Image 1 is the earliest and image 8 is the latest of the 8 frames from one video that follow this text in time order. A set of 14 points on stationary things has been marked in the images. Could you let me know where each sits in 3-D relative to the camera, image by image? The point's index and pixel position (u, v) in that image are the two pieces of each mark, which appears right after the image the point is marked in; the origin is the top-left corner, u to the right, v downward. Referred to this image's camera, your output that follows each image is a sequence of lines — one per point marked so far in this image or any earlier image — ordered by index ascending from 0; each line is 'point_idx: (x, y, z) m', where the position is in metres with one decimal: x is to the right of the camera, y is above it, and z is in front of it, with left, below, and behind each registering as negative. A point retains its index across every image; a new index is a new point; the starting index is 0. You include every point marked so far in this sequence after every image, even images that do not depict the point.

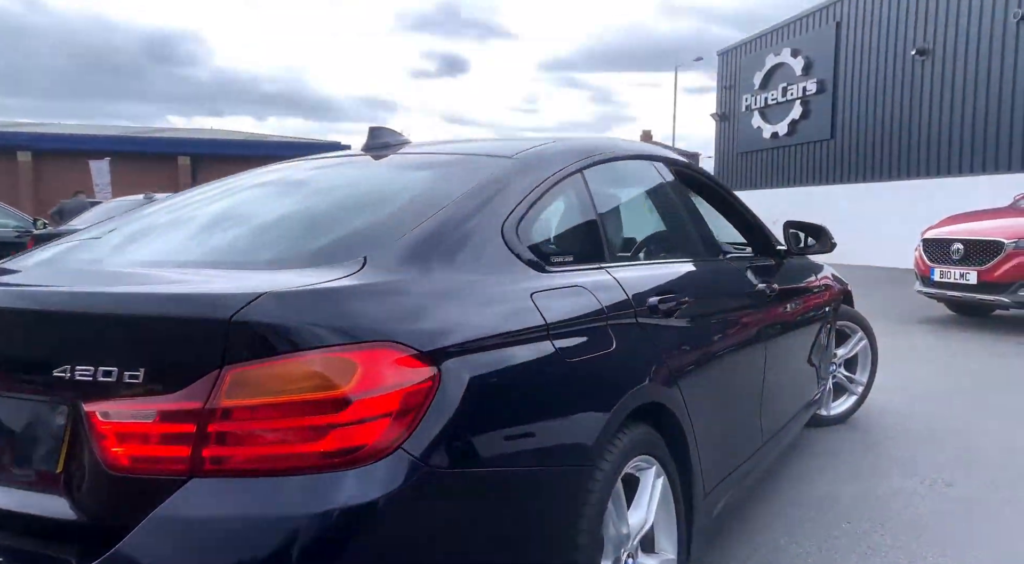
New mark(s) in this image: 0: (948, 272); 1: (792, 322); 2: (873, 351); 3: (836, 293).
0: (+6.0, +0.1, +10.4) m
1: (+1.8, -0.2, +4.8) m
2: (+2.8, -0.6, +6.0) m
3: (+2.4, -0.1, +5.6) m
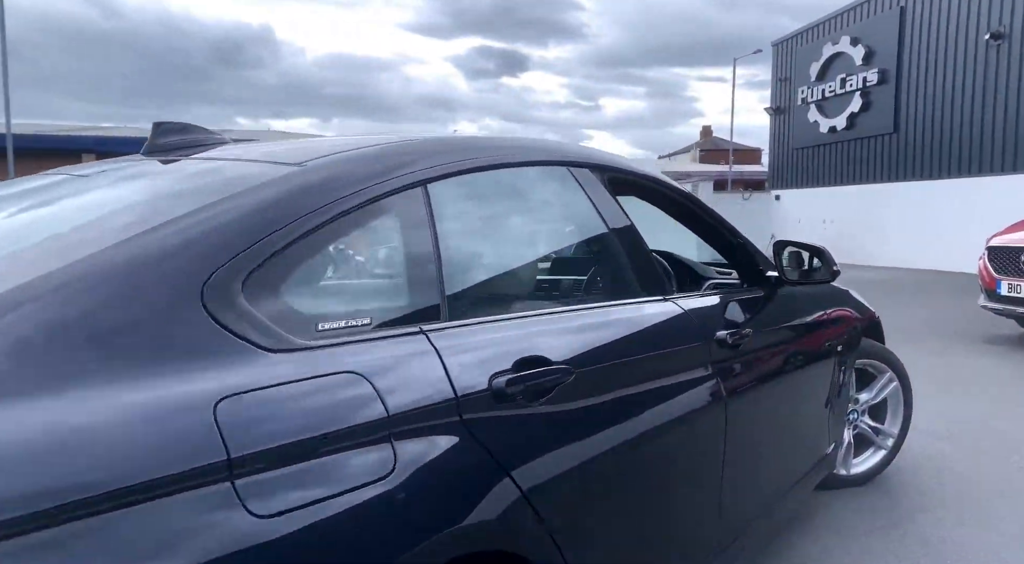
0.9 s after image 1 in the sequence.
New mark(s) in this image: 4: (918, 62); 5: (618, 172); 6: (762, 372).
0: (+6.0, 0.0, +9.0) m
1: (+1.4, -0.4, +3.7) m
2: (+2.5, -0.7, +4.9) m
3: (+2.0, -0.3, +4.5) m
4: (+10.4, +5.6, +19.4) m
5: (+0.4, +0.5, +3.1) m
6: (+1.1, -0.4, +3.4) m
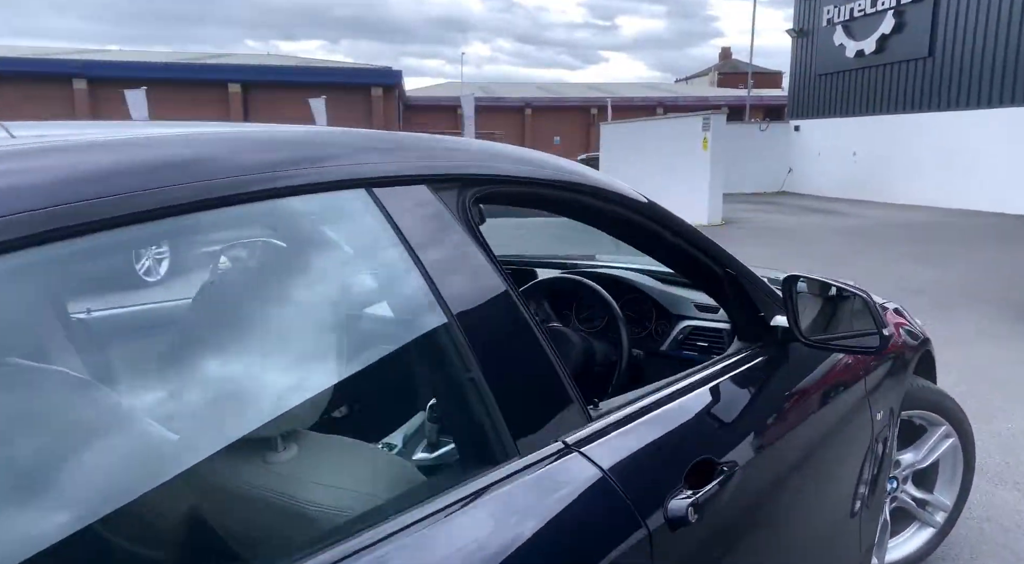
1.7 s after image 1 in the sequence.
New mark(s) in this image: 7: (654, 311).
0: (+5.6, +0.3, +7.5) m
1: (+1.0, -0.6, +2.4) m
2: (+2.1, -0.8, +3.5) m
3: (+1.6, -0.4, +3.1) m
4: (+10.2, +6.9, +17.2) m
5: (-0.1, +0.2, +1.6) m
6: (+0.7, -0.6, +2.0) m
7: (+0.5, -0.1, +2.7) m
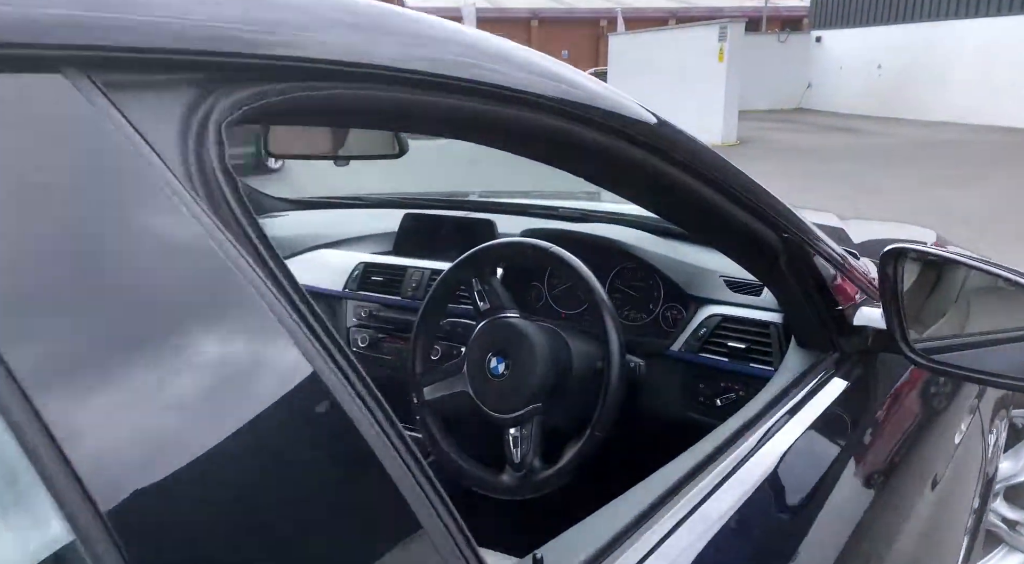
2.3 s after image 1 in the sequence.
0: (+5.5, +0.9, +6.4) m
1: (+0.8, -0.5, +1.5) m
2: (+1.9, -0.6, +2.6) m
3: (+1.4, -0.2, +2.1) m
4: (+10.2, +8.5, +15.4) m
5: (-0.2, +0.2, +0.7) m
6: (+0.5, -0.6, +1.1) m
7: (+0.4, 0.0, +1.8) m
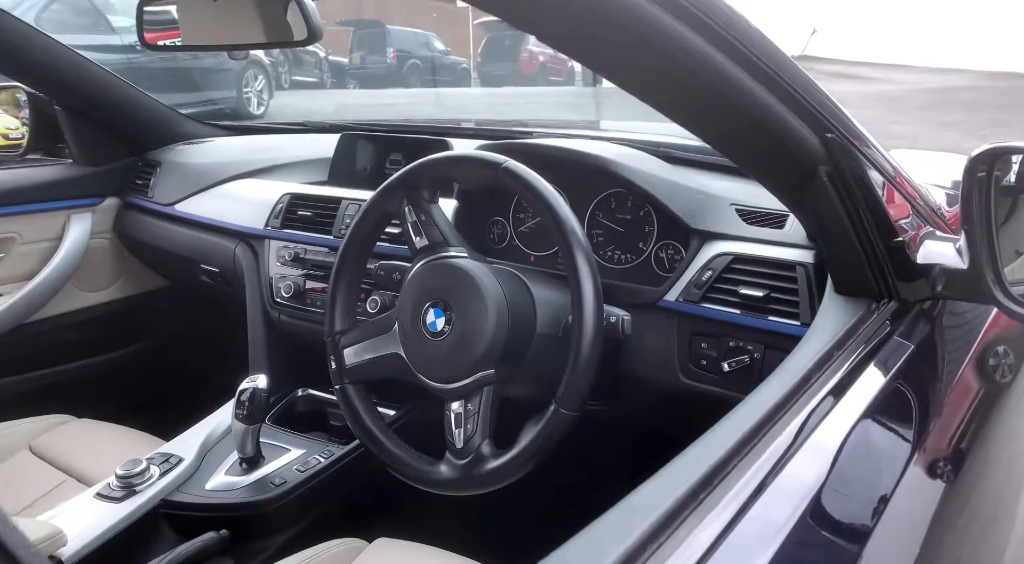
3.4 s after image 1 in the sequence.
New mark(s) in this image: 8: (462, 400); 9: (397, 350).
0: (+5.4, +1.3, +6.0) m
1: (+0.7, -0.4, +1.1) m
2: (+1.8, -0.4, +2.2) m
3: (+1.3, -0.1, +1.8) m
4: (+10.1, +9.5, +14.5) m
5: (-0.3, +0.3, +0.3) m
6: (+0.4, -0.5, +0.8) m
7: (+0.3, +0.1, +1.4) m
8: (-0.1, -0.2, +1.2) m
9: (-0.2, -0.1, +1.3) m
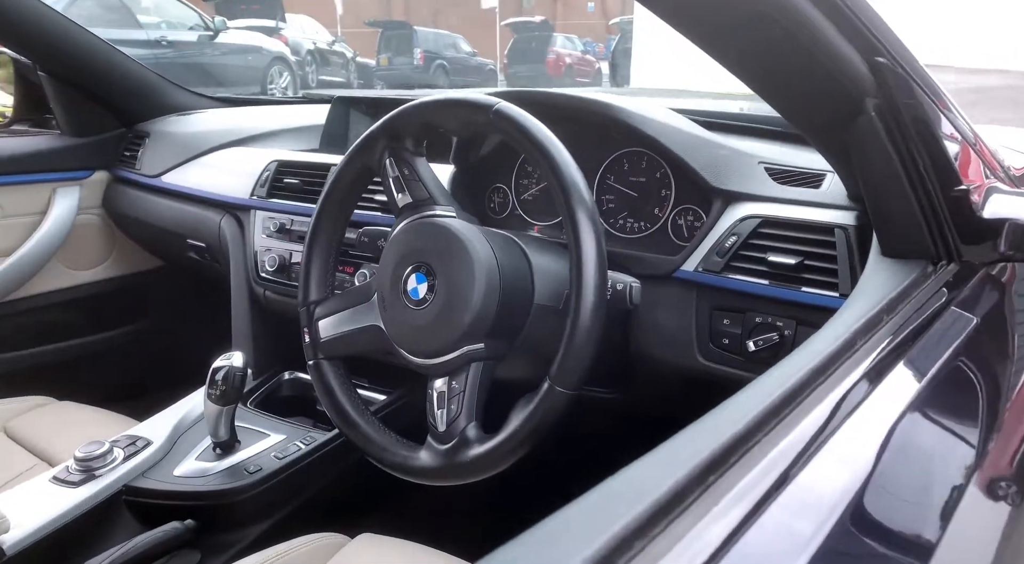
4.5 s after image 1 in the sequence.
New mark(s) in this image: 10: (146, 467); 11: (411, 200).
0: (+5.6, +1.2, +5.7) m
1: (+0.7, -0.3, +0.9) m
2: (+1.9, -0.4, +2.0) m
3: (+1.3, 0.0, +1.6) m
4: (+10.6, +9.3, +14.0) m
5: (-0.3, +0.3, +0.1) m
6: (+0.4, -0.4, +0.6) m
7: (+0.3, +0.2, +1.2) m
8: (-0.1, -0.1, +1.1) m
9: (-0.2, -0.1, +1.1) m
10: (-0.7, -0.3, +1.4) m
11: (-0.2, +0.1, +1.1) m
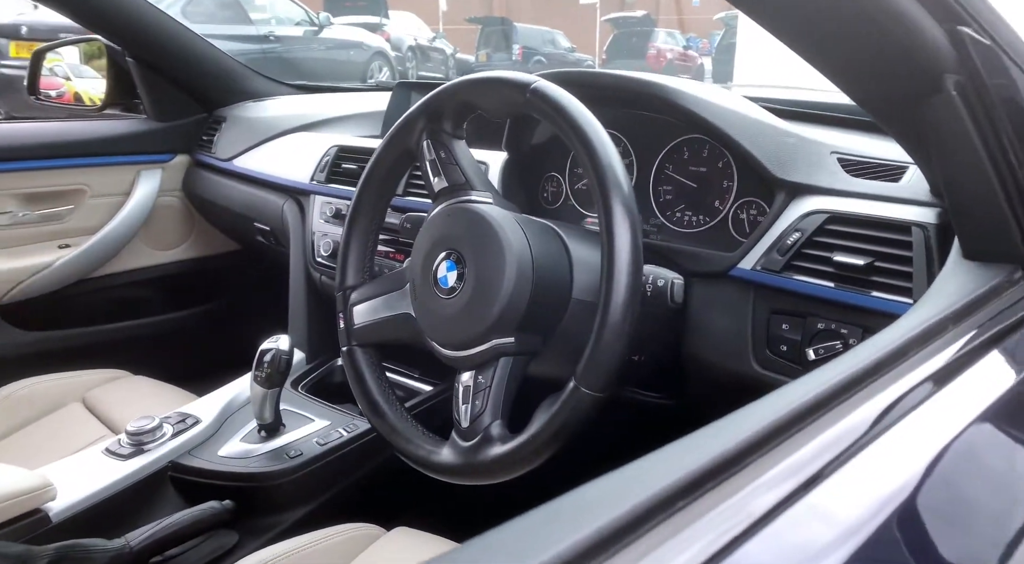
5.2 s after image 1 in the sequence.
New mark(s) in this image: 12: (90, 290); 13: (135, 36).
0: (+6.2, +1.0, +4.9) m
1: (+0.7, -0.4, +0.8) m
2: (+2.0, -0.5, +1.7) m
3: (+1.4, -0.1, +1.3) m
4: (+12.5, +8.9, +12.5) m
5: (-0.4, +0.3, +0.1) m
6: (+0.3, -0.4, +0.5) m
7: (+0.3, +0.2, +1.1) m
8: (-0.1, -0.1, +1.0) m
9: (-0.2, 0.0, +1.1) m
10: (-0.6, -0.3, +1.4) m
11: (-0.1, +0.1, +1.1) m
12: (-1.1, 0.0, +2.1) m
13: (-1.0, +0.7, +2.0) m
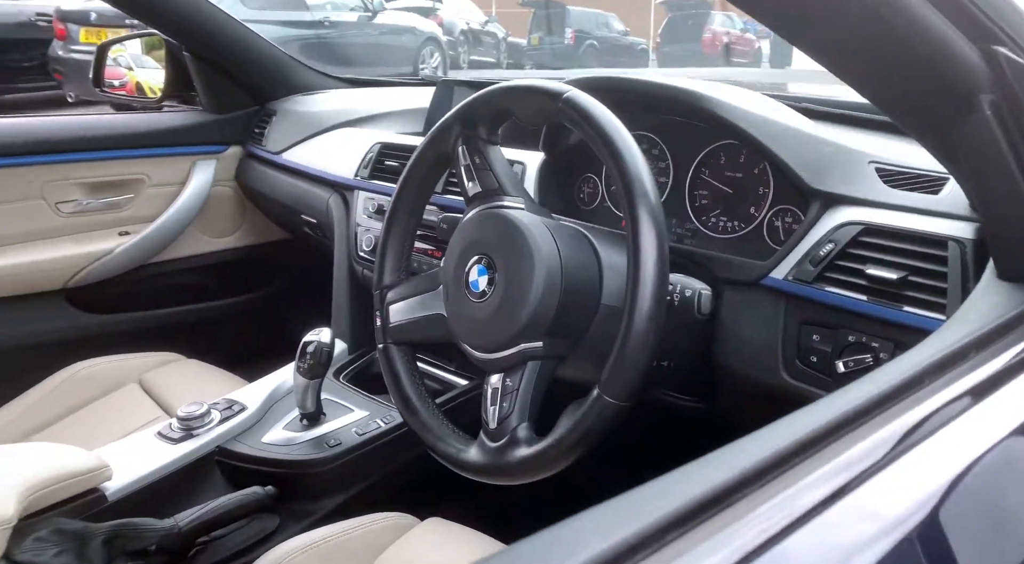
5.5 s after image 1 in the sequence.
0: (+6.5, +1.0, +4.5) m
1: (+0.7, -0.4, +0.7) m
2: (+2.1, -0.5, +1.6) m
3: (+1.5, -0.1, +1.2) m
4: (+13.5, +8.9, +11.5) m
5: (-0.4, +0.3, +0.1) m
6: (+0.3, -0.5, +0.5) m
7: (+0.4, +0.1, +1.1) m
8: (0.0, -0.1, +1.0) m
9: (-0.1, 0.0, +1.1) m
10: (-0.5, -0.3, +1.5) m
11: (0.0, +0.1, +1.1) m
12: (-1.0, 0.0, +2.2) m
13: (-0.9, +0.7, +2.1) m
